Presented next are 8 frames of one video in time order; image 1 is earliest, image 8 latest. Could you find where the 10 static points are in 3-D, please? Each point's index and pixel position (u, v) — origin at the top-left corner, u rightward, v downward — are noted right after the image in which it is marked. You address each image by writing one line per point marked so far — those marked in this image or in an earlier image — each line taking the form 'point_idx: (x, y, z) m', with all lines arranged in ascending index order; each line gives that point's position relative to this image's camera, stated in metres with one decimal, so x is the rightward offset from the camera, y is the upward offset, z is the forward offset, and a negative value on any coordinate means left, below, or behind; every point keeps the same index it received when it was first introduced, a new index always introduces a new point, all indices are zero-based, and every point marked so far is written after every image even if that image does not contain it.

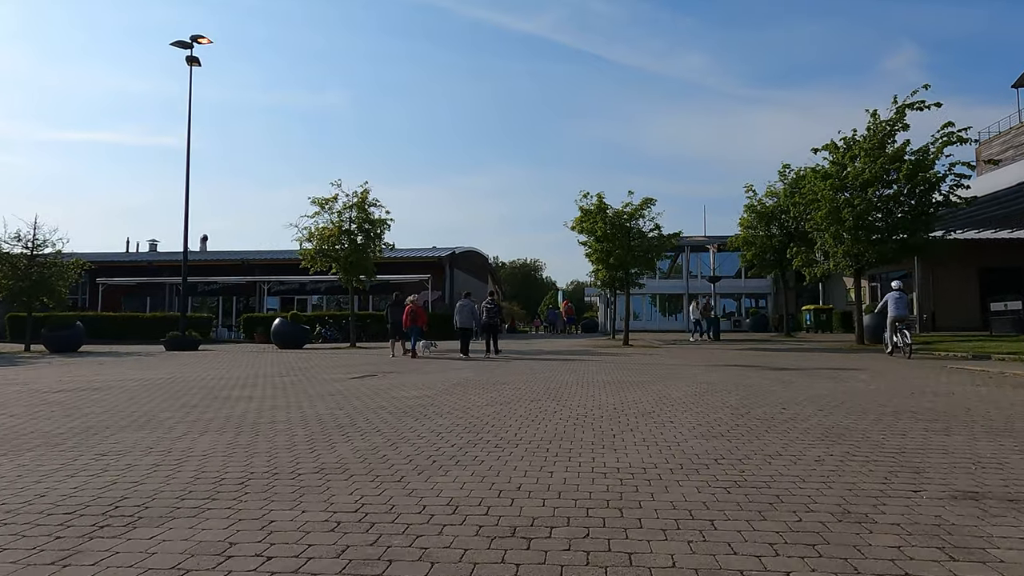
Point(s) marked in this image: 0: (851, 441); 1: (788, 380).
0: (+3.9, -1.7, +9.0) m
1: (+5.1, -1.7, +14.2) m
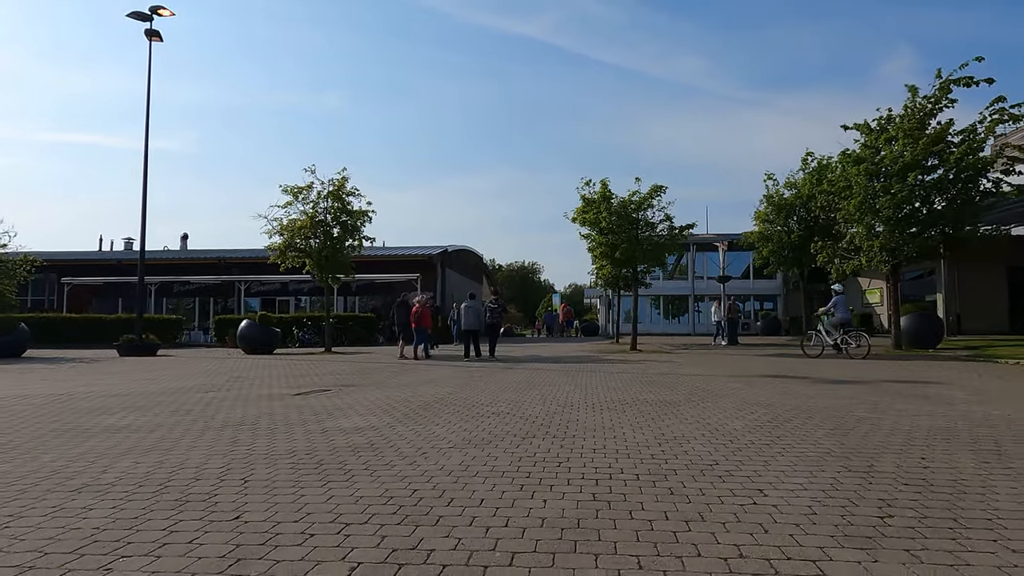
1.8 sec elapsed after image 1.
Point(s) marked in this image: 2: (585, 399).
0: (+3.8, -1.6, +6.3) m
1: (+4.9, -1.6, +11.5) m
2: (+1.1, -1.7, +11.9) m
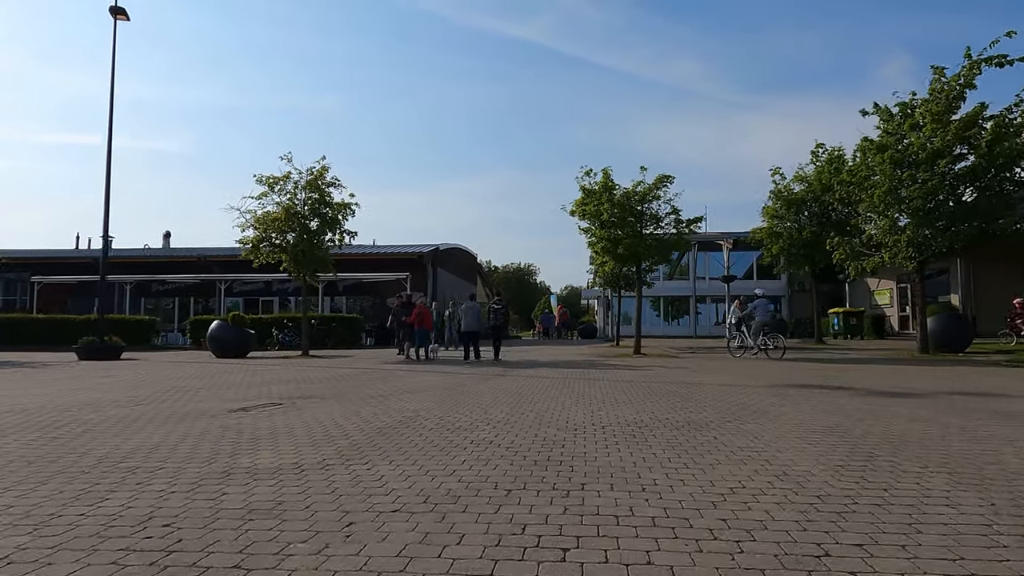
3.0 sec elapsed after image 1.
0: (+3.7, -1.5, +4.5) m
1: (+4.8, -1.5, +9.7) m
2: (+1.0, -1.6, +10.1) m
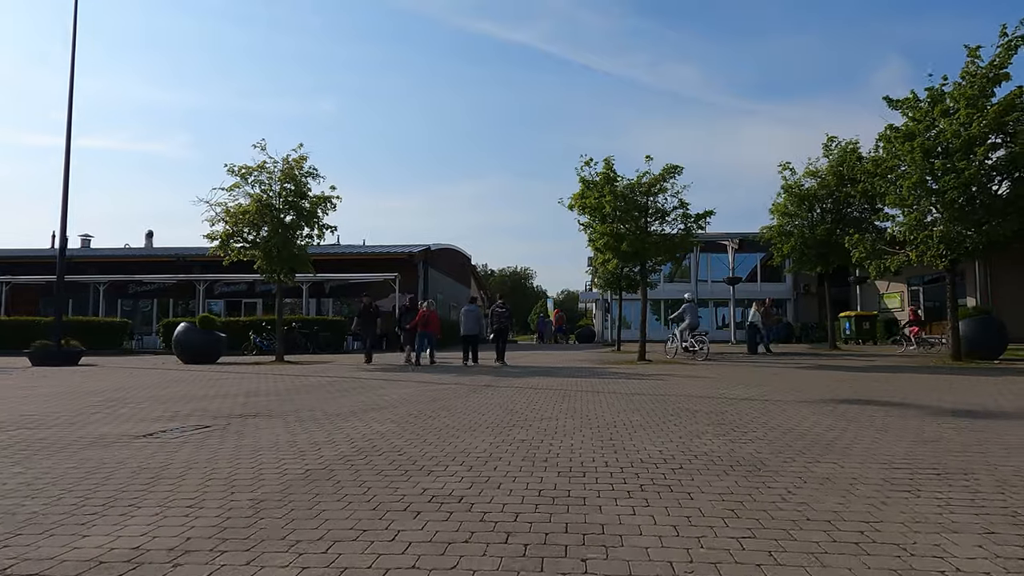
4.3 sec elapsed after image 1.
0: (+3.6, -1.5, +2.7) m
1: (+4.7, -1.5, +8.0) m
2: (+0.9, -1.6, +8.3) m
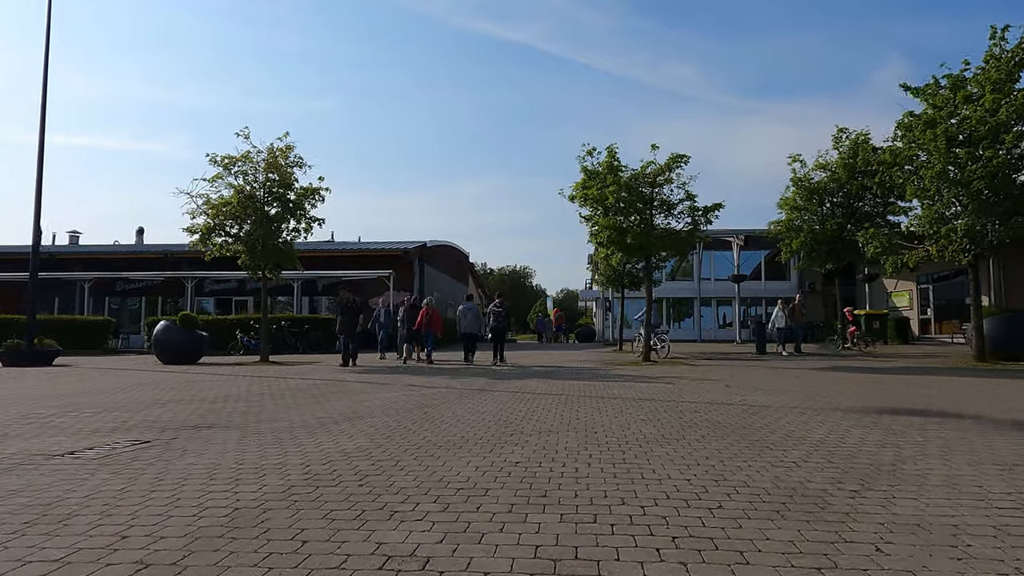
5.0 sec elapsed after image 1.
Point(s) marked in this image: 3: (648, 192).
0: (+3.5, -1.4, +1.6) m
1: (+4.6, -1.4, +6.9) m
2: (+0.8, -1.5, +7.3) m
3: (+3.3, +2.3, +19.0) m
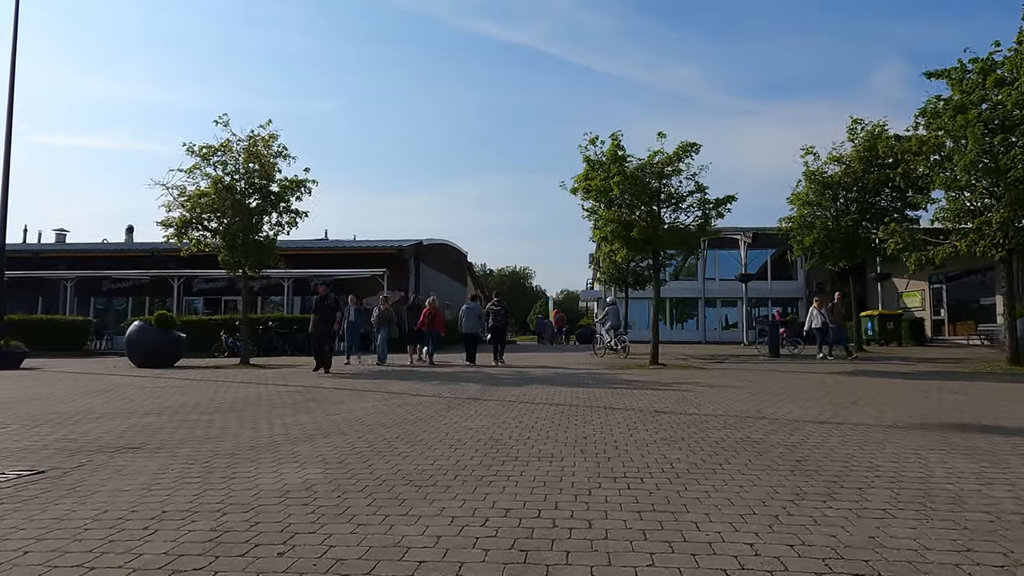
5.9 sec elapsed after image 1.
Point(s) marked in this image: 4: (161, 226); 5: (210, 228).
0: (+3.5, -1.3, +0.4) m
1: (+4.6, -1.4, +5.7) m
2: (+0.8, -1.5, +6.0) m
3: (+3.2, +2.3, +17.8) m
4: (-7.9, +1.4, +17.9) m
5: (-6.7, +1.3, +17.5) m
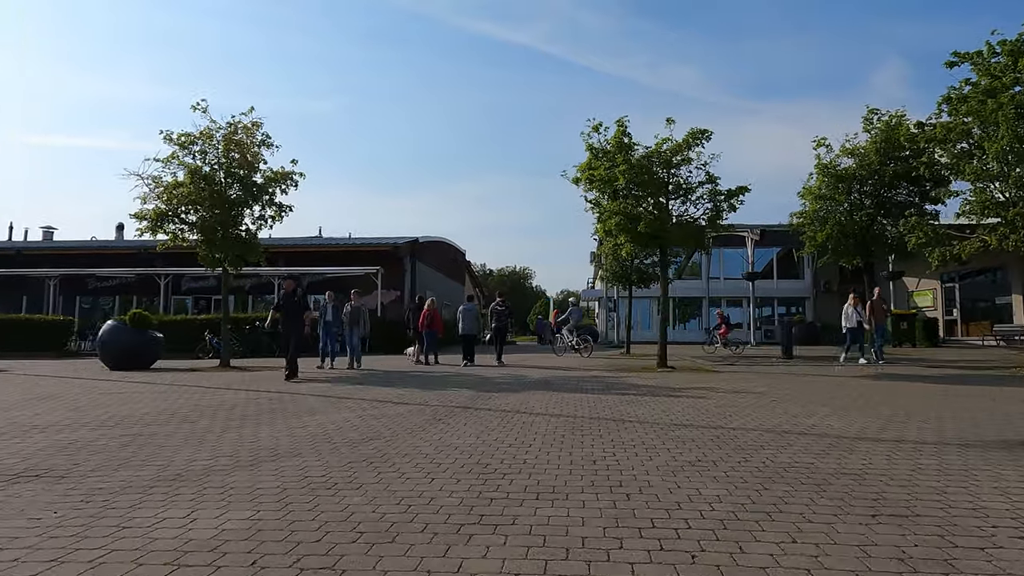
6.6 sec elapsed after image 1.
0: (+3.4, -1.3, -0.7) m
1: (+4.5, -1.3, +4.6) m
2: (+0.7, -1.4, +4.9) m
3: (+3.2, +2.4, +16.7) m
4: (-7.9, +1.5, +16.8) m
5: (-6.7, +1.4, +16.4) m
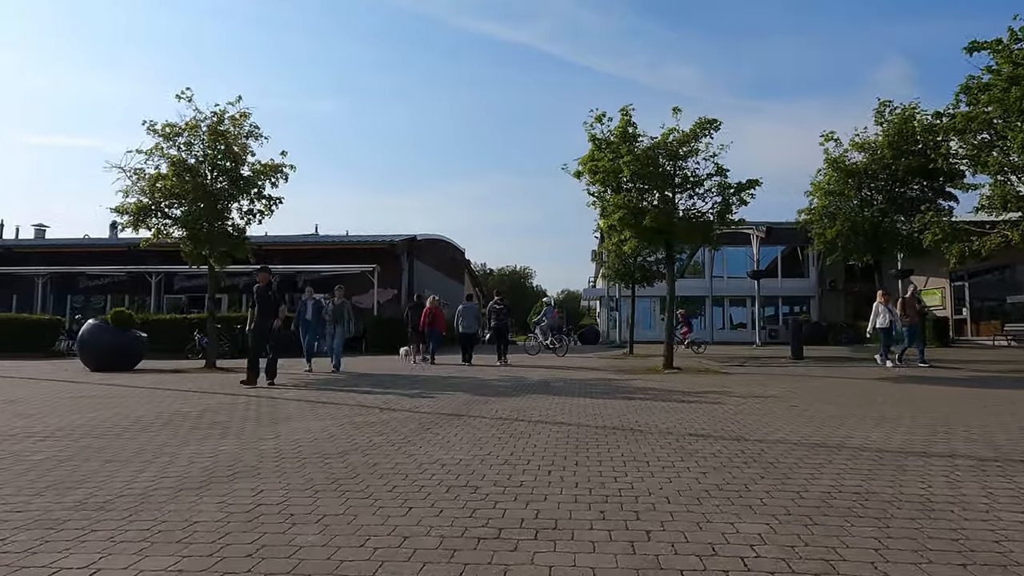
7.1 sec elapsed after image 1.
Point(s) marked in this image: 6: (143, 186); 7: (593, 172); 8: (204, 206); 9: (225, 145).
0: (+3.4, -1.2, -1.4) m
1: (+4.5, -1.3, +3.8) m
2: (+0.7, -1.3, +4.2) m
3: (+3.2, +2.4, +16.0) m
4: (-7.9, +1.5, +16.0) m
5: (-6.7, +1.4, +15.6) m
6: (-7.2, +2.0, +15.4) m
7: (+1.6, +2.3, +16.0) m
8: (-6.0, +1.6, +15.5) m
9: (-5.6, +2.8, +15.7) m
